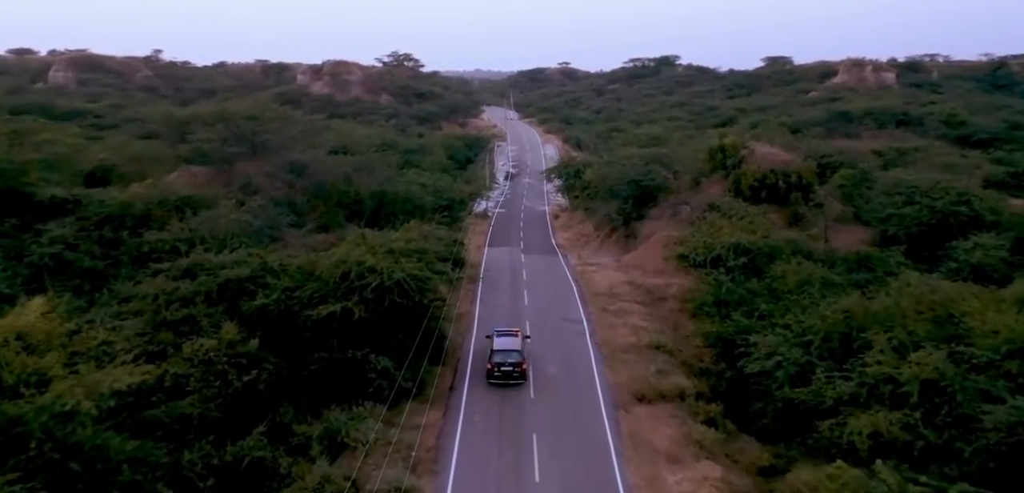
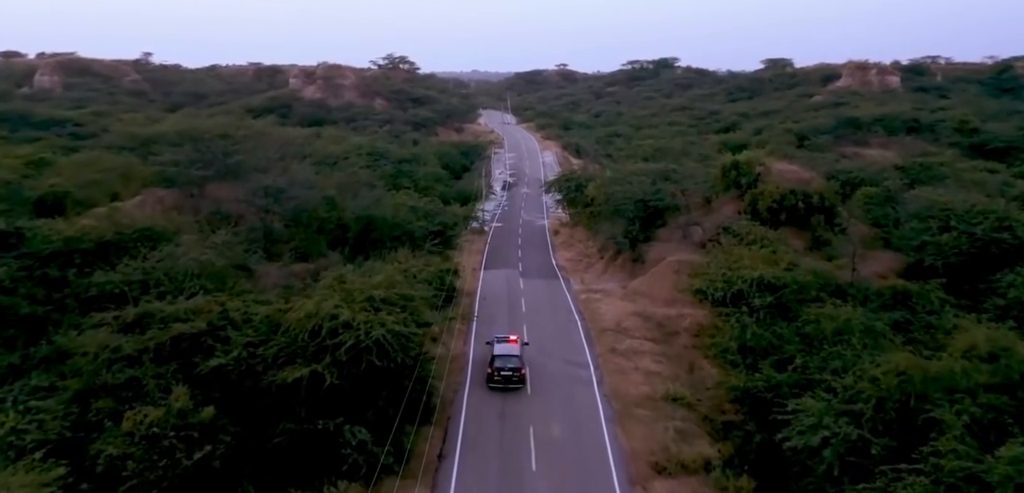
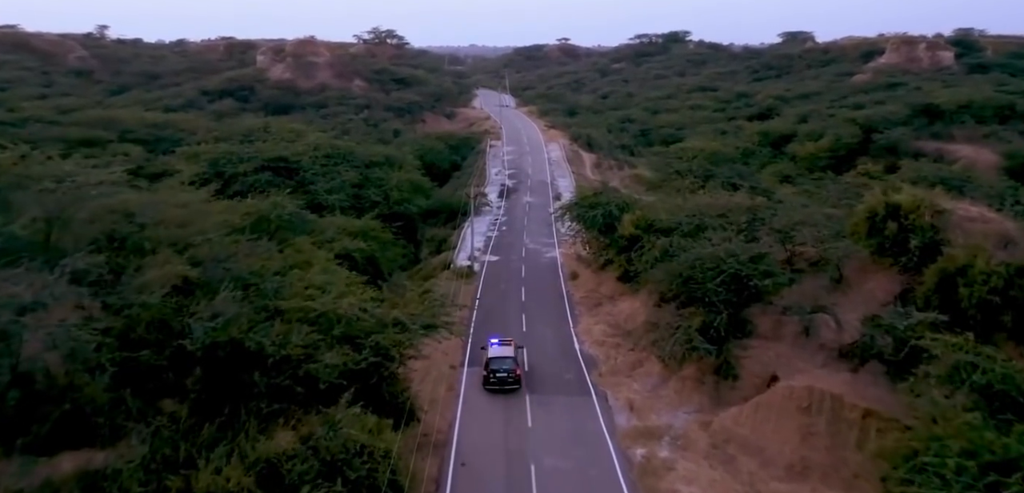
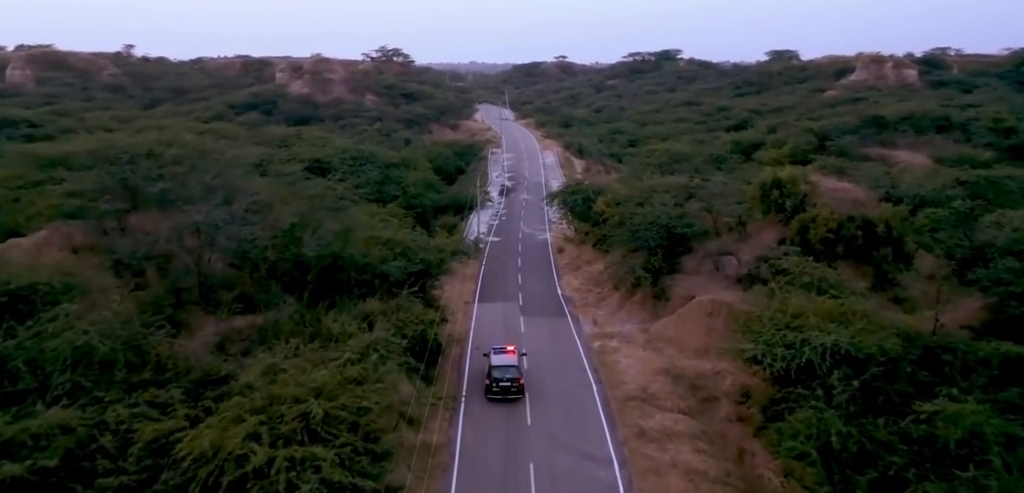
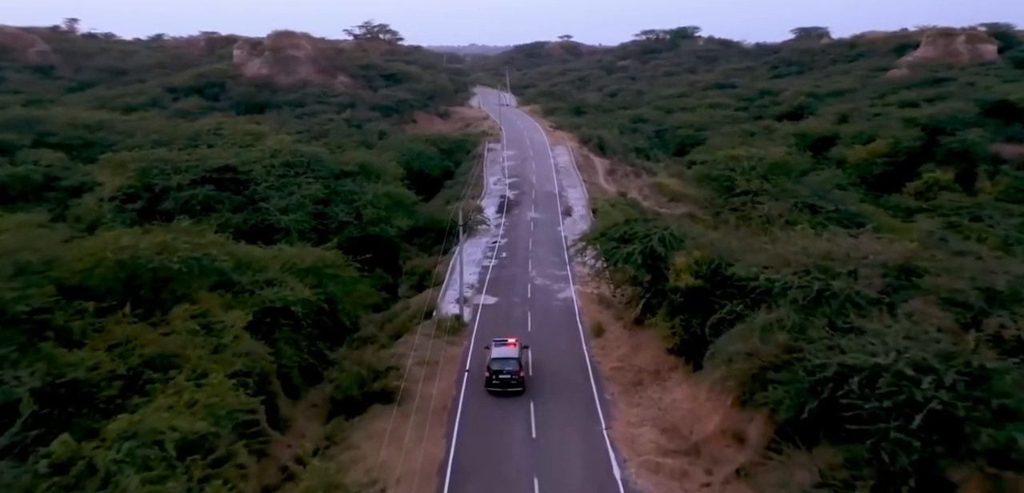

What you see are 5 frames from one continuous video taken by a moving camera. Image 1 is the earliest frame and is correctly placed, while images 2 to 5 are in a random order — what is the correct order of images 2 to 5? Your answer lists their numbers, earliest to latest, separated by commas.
2, 4, 3, 5
